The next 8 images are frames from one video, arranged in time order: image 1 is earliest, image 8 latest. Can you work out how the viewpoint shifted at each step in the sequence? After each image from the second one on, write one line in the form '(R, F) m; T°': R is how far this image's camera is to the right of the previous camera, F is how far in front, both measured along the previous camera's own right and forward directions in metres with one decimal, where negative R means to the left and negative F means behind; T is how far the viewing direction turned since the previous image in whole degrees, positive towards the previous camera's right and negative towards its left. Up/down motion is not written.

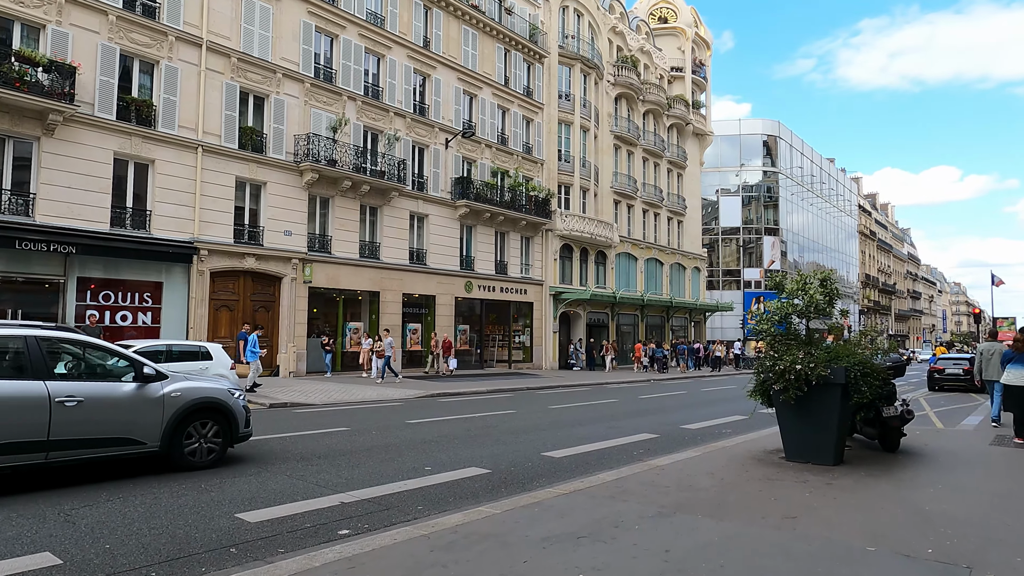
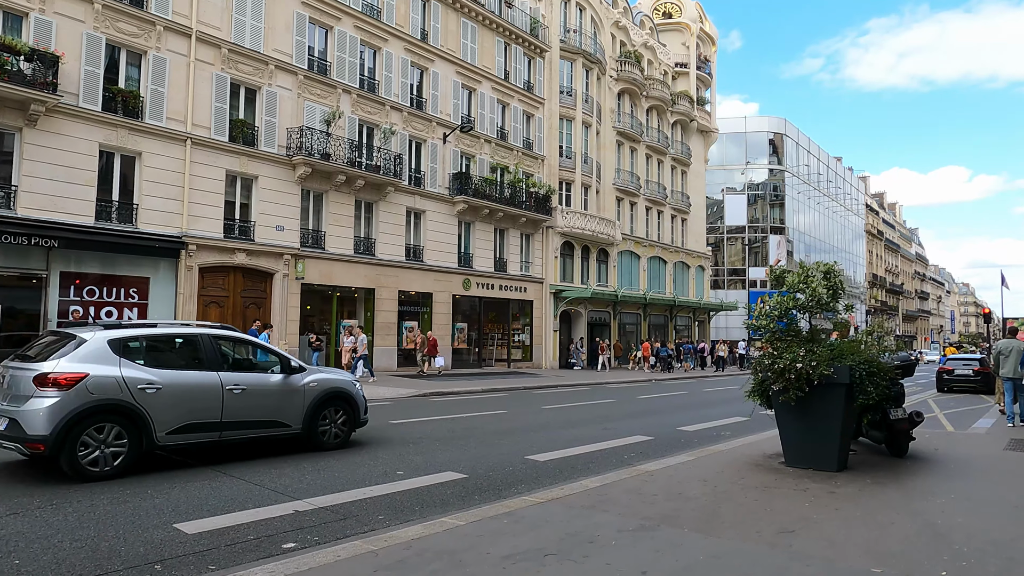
(+0.3, +0.5) m; 0°
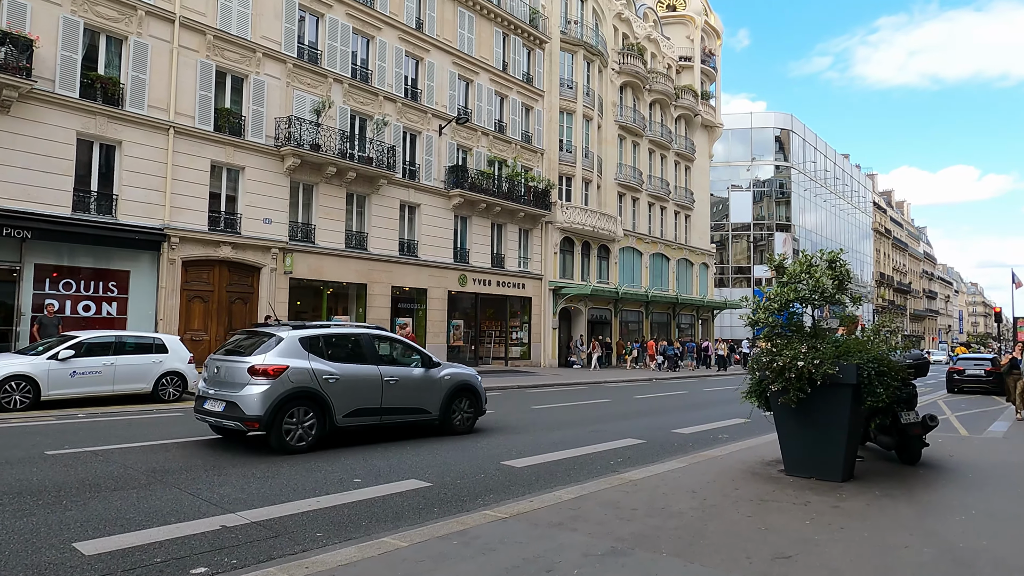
(+0.3, +0.7) m; 0°
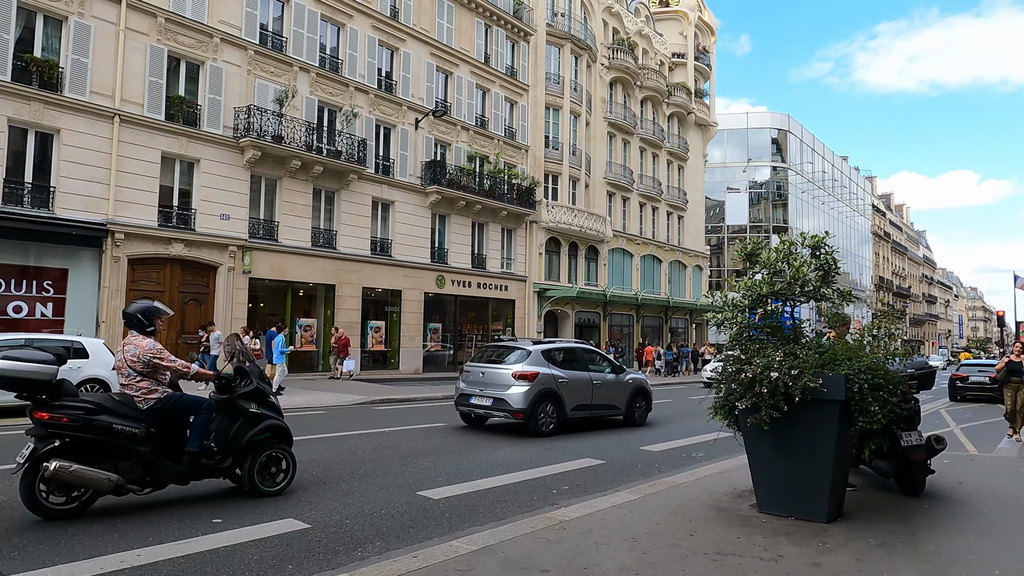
(+0.8, +1.3) m; 0°
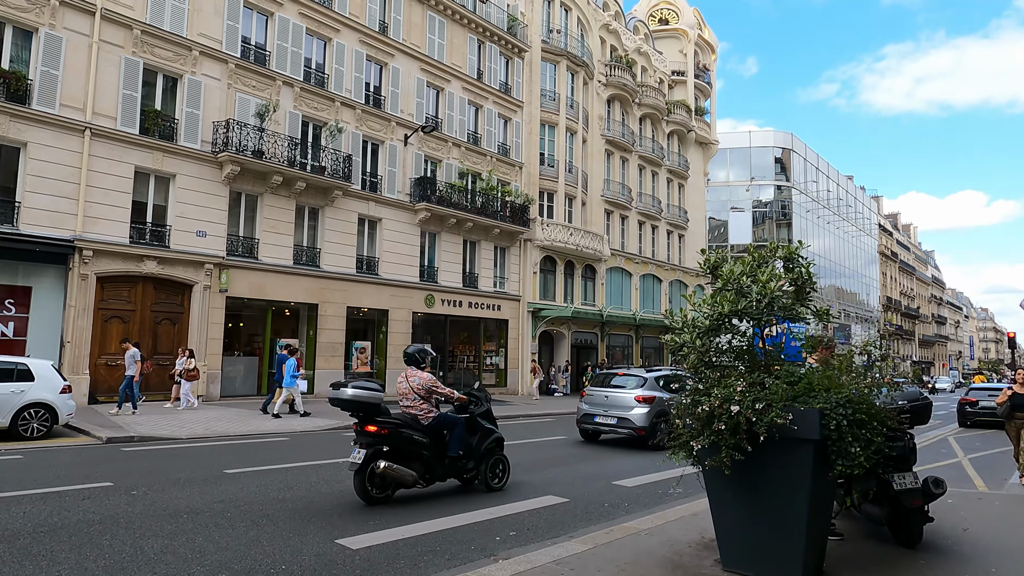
(+0.6, +0.8) m; -1°
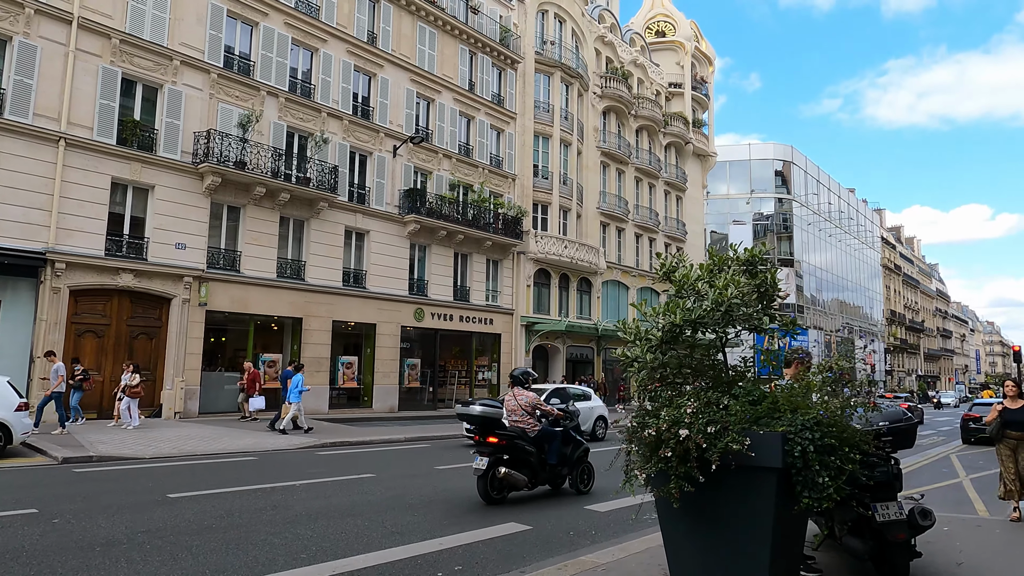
(+0.5, +0.5) m; 0°
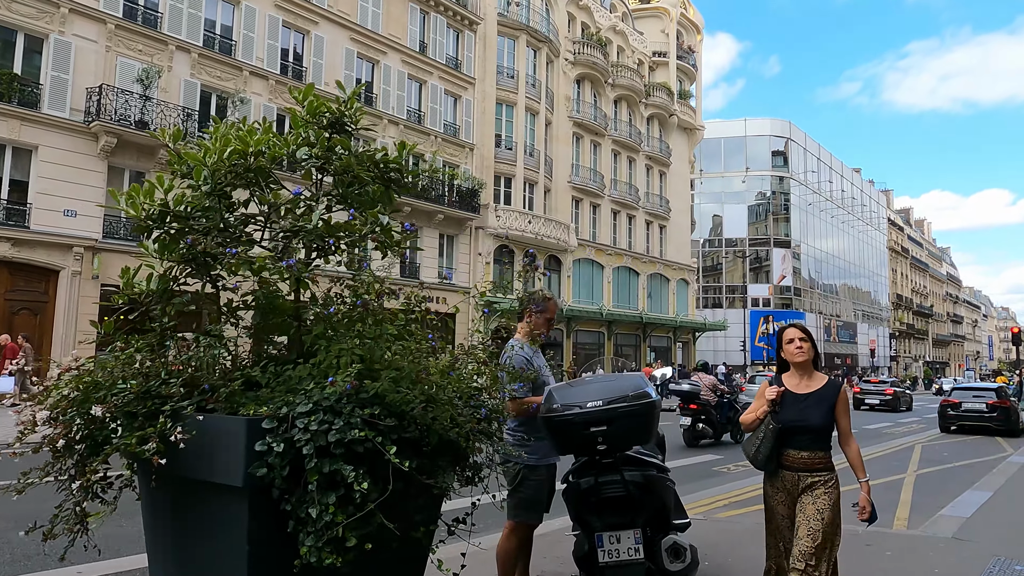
(+2.3, +1.9) m; -1°
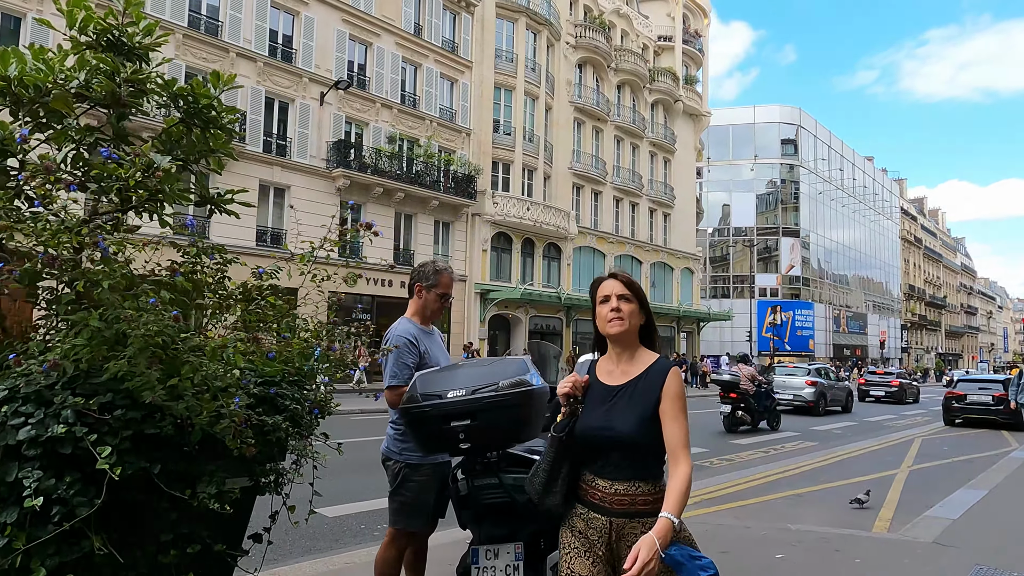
(+0.6, +0.5) m; -1°
